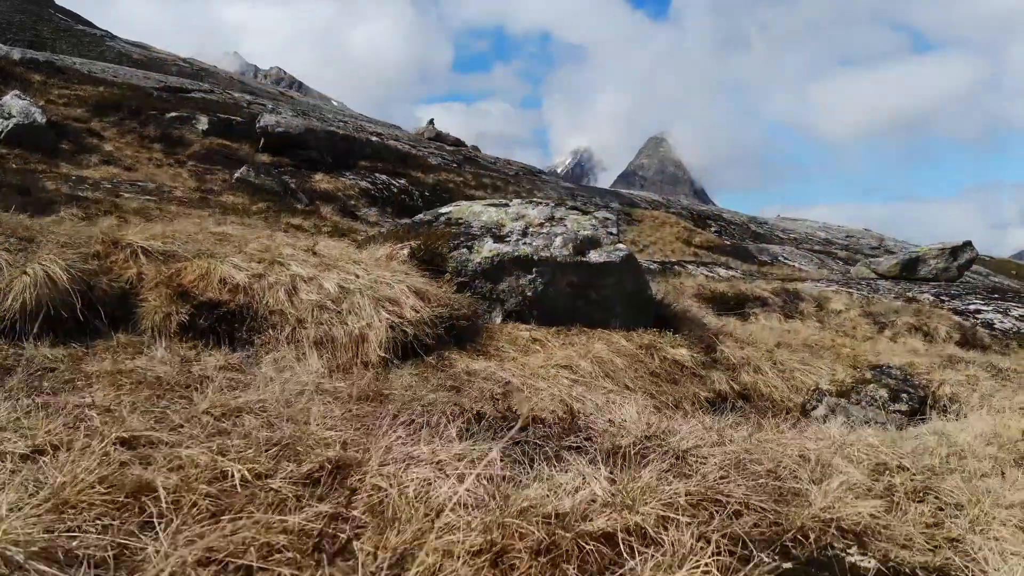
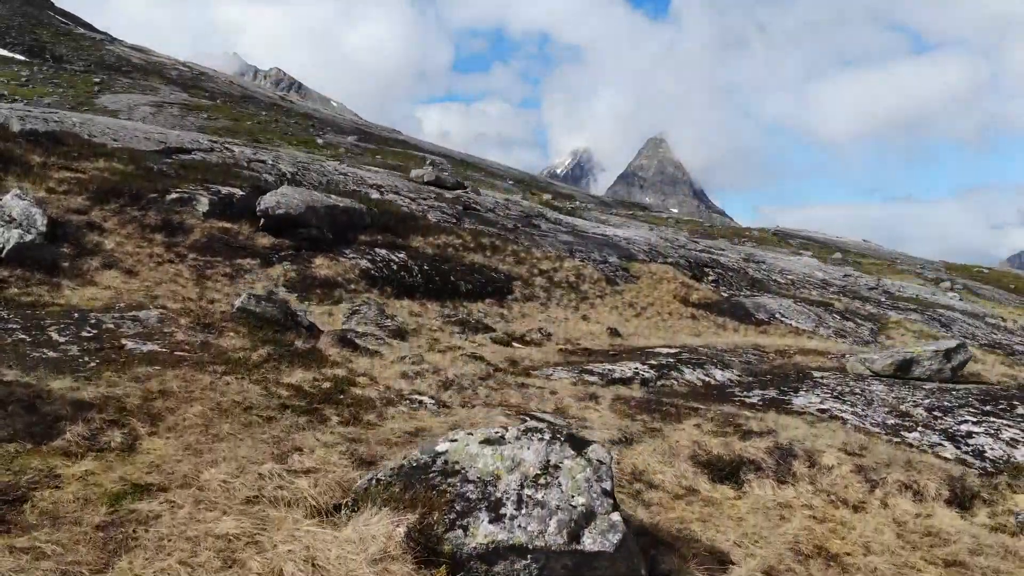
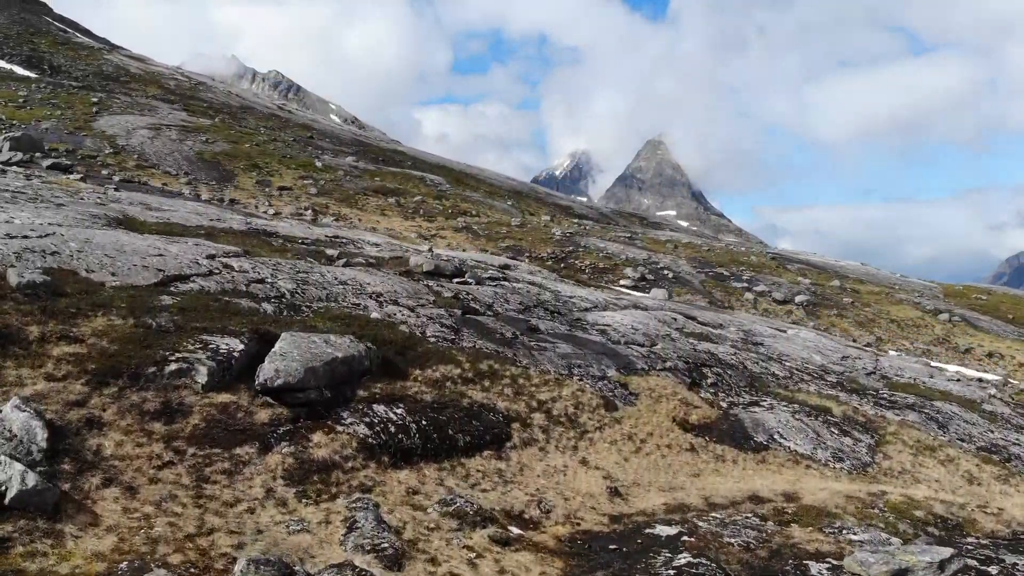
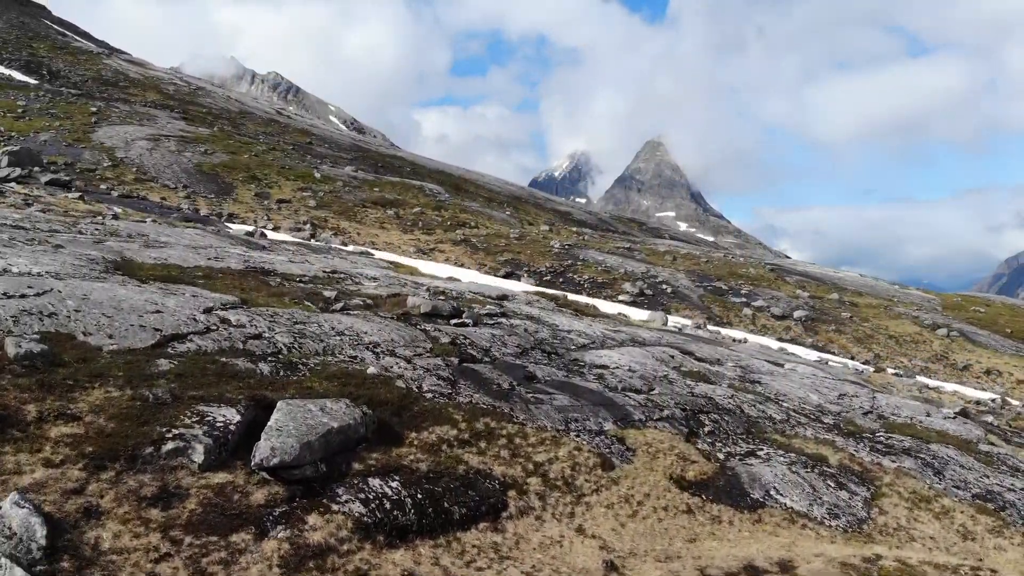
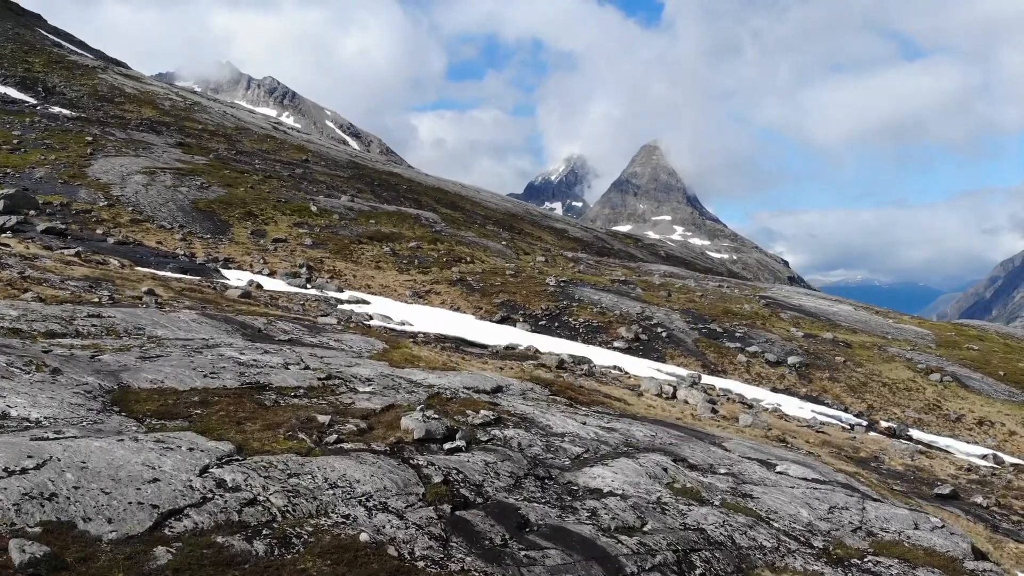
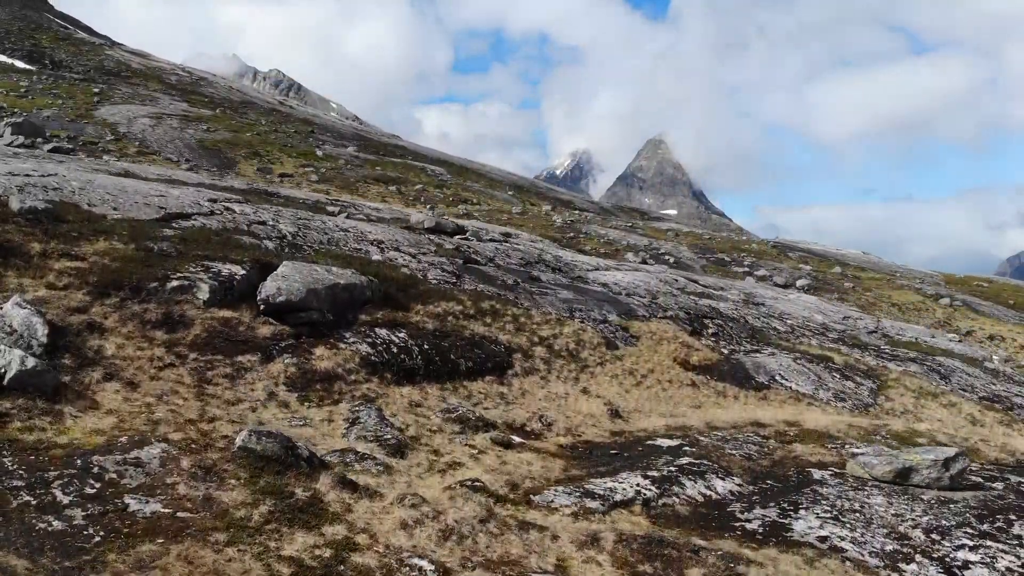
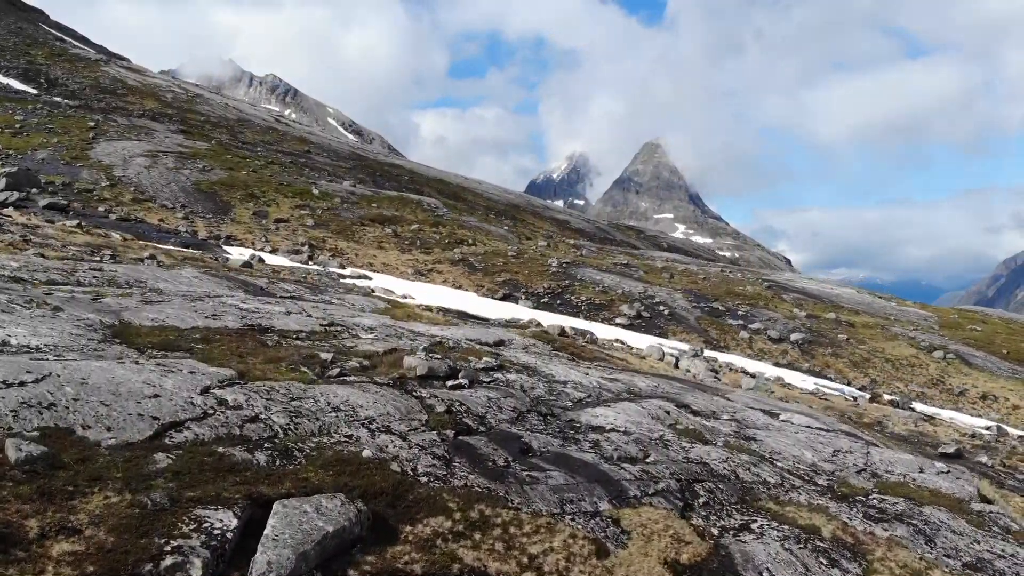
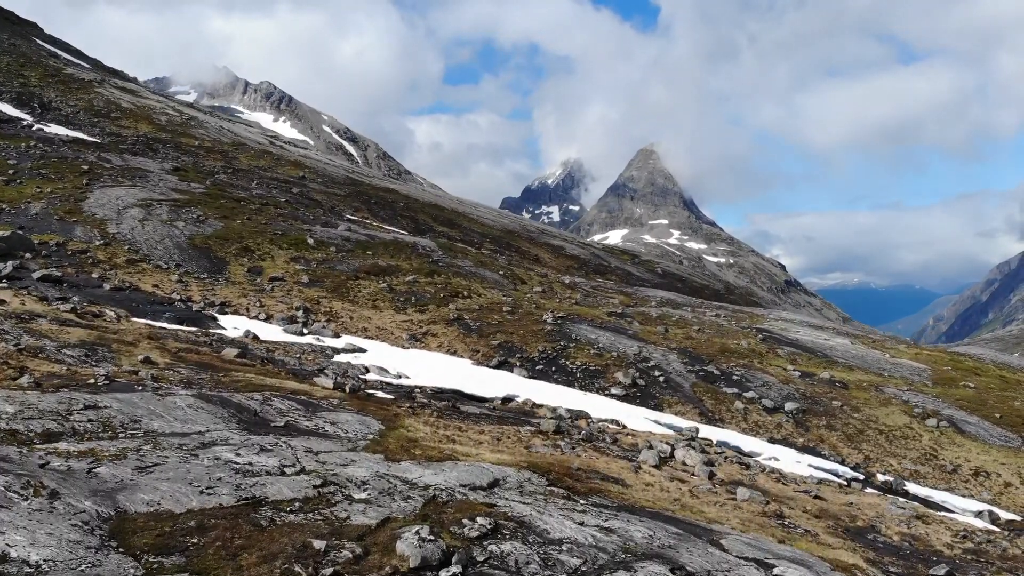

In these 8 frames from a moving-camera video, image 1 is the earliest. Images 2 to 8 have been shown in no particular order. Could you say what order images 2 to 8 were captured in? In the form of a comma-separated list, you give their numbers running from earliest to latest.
2, 6, 3, 4, 7, 5, 8
